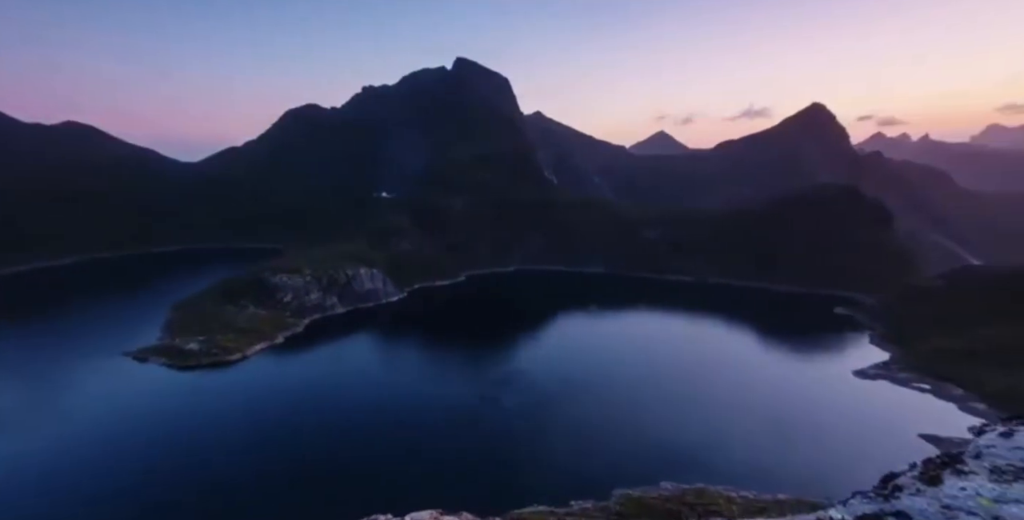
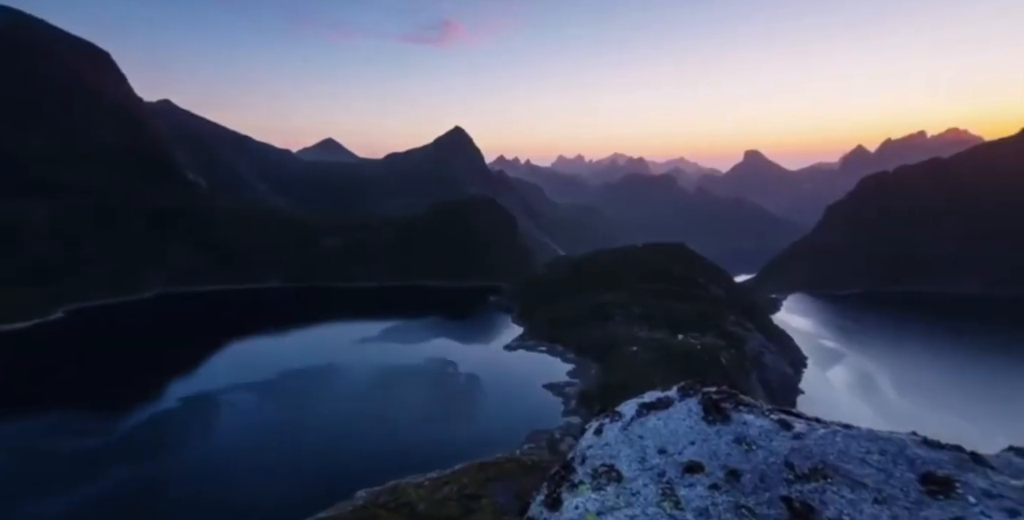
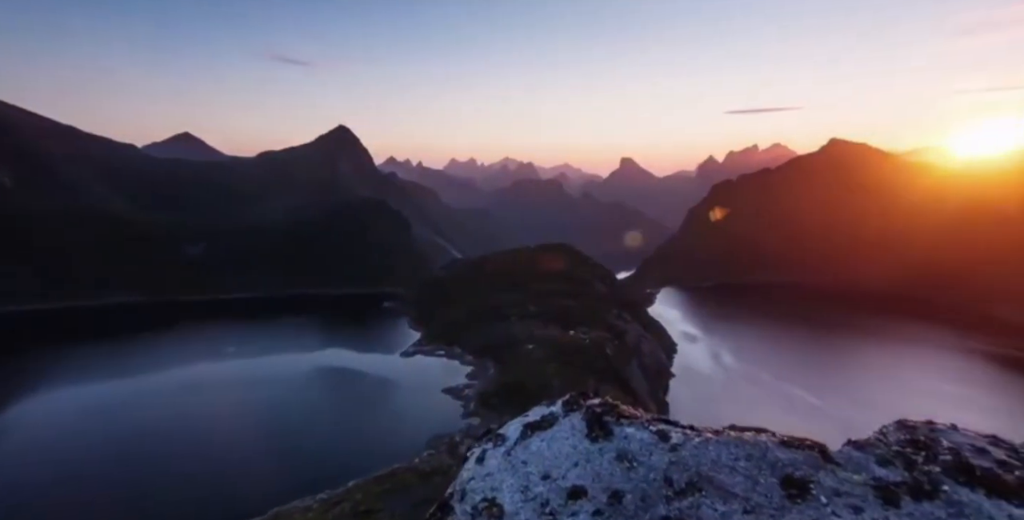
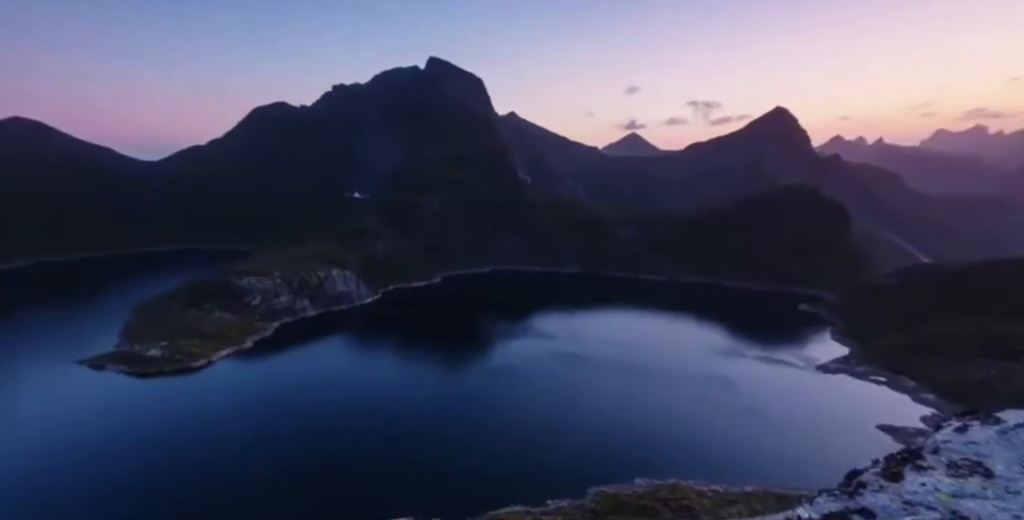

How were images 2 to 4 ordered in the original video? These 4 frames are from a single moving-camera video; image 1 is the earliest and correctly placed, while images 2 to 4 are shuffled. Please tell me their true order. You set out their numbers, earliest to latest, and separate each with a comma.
4, 2, 3
